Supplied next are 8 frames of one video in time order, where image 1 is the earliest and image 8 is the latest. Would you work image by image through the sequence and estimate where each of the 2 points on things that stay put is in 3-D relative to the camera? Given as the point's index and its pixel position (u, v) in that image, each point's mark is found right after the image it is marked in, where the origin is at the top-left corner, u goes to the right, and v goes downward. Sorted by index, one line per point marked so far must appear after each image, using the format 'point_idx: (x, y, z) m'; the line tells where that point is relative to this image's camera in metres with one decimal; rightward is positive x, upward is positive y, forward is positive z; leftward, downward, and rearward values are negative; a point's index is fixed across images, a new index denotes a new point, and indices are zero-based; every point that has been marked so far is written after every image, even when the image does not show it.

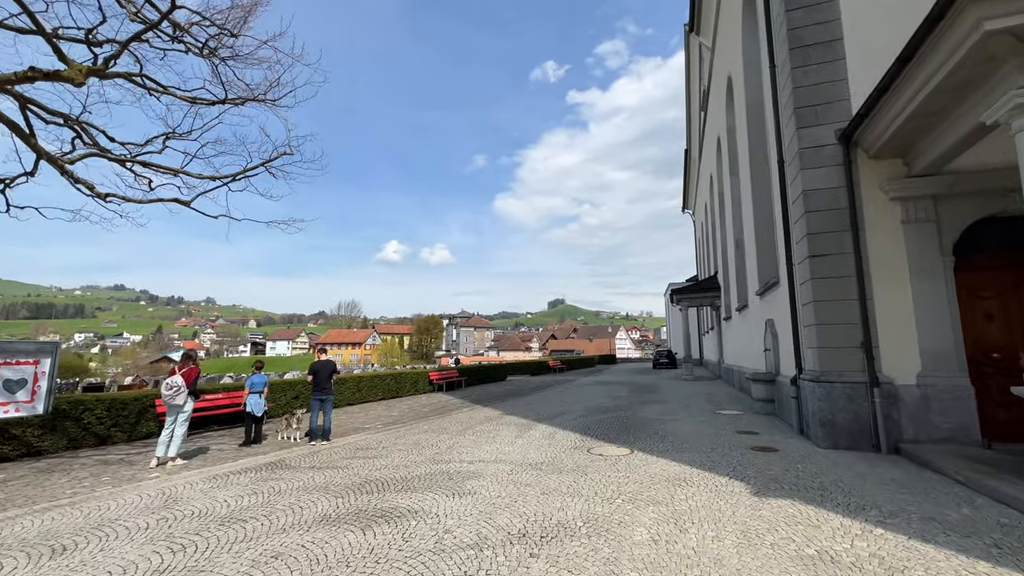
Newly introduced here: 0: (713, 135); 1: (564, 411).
0: (+8.7, +6.6, +19.3) m
1: (+1.2, -3.0, +10.7) m
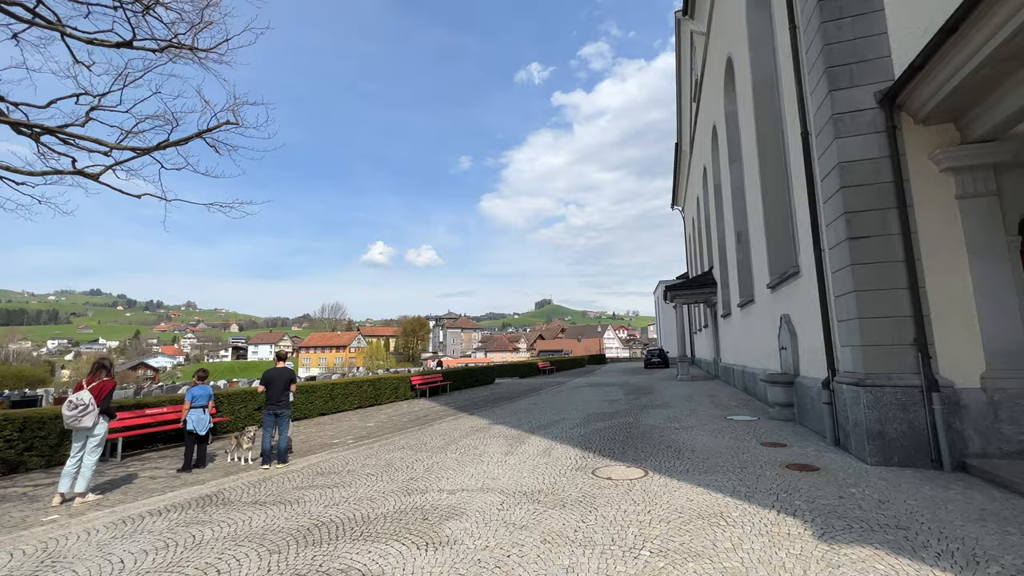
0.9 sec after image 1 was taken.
0: (+8.1, +6.8, +18.5) m
1: (+1.0, -2.8, +9.6) m
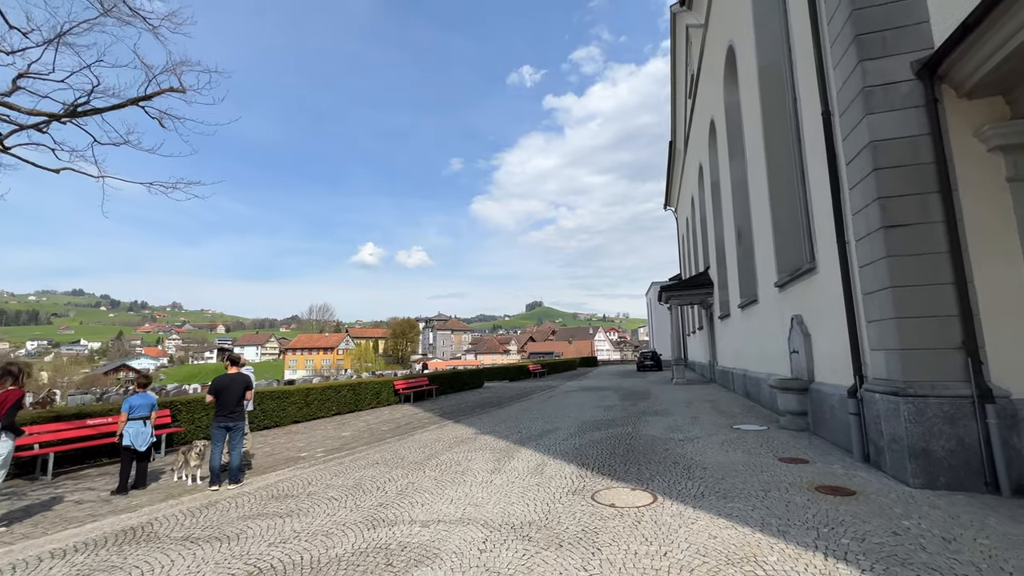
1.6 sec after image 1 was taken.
0: (+7.7, +6.8, +17.9) m
1: (+0.8, -2.8, +8.8) m
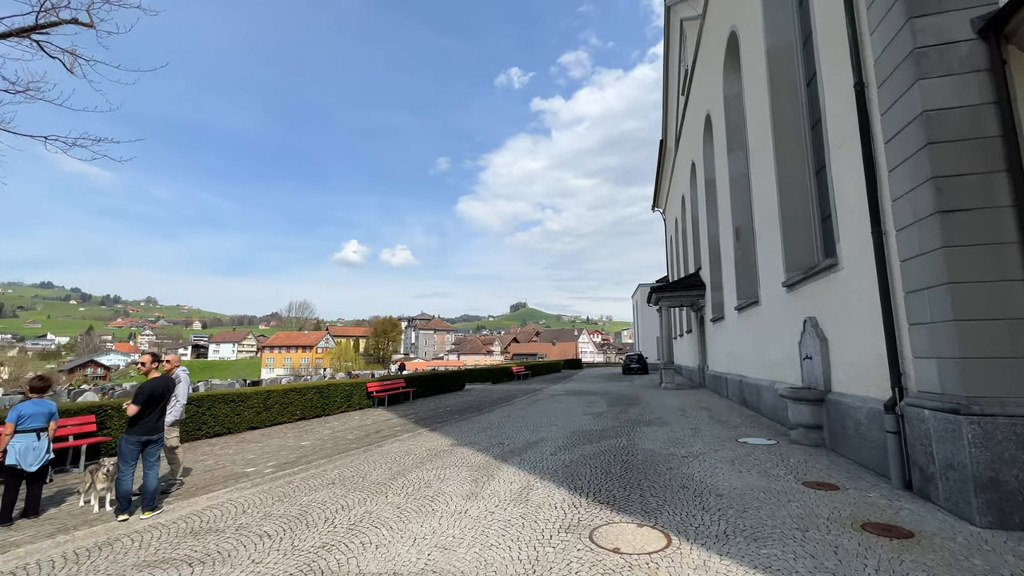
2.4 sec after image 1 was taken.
0: (+7.3, +6.7, +17.2) m
1: (+0.4, -2.7, +7.9) m
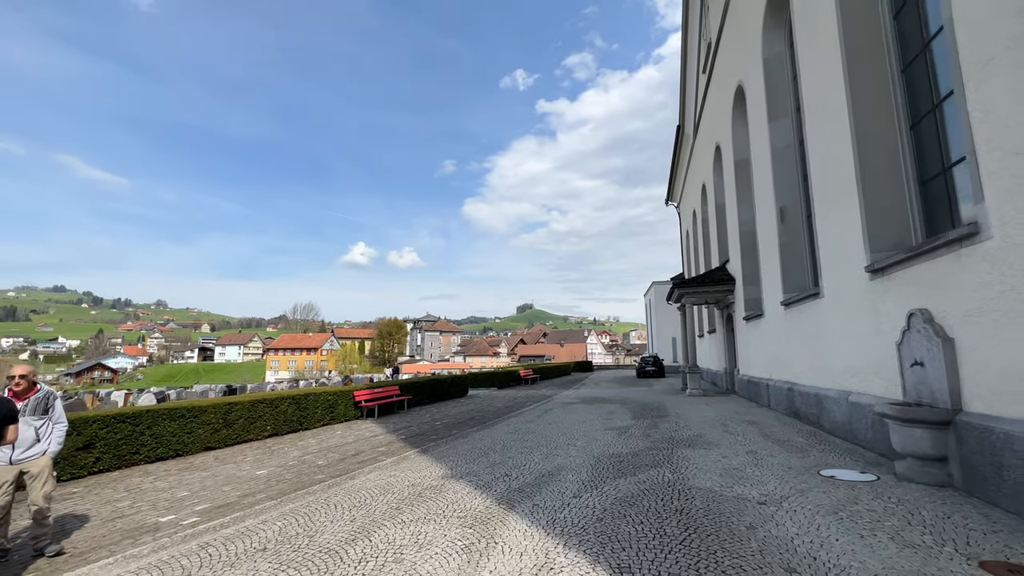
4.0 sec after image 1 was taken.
0: (+7.5, +6.9, +15.3) m
1: (+0.6, -2.5, +6.1) m
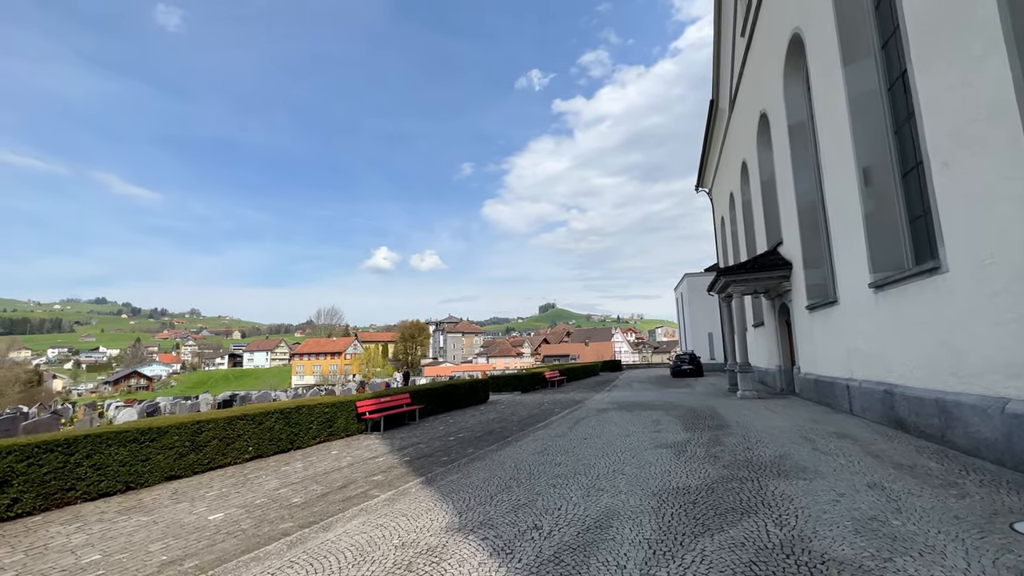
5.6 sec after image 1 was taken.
0: (+7.9, +7.4, +13.2) m
1: (+0.9, -2.3, +4.3) m
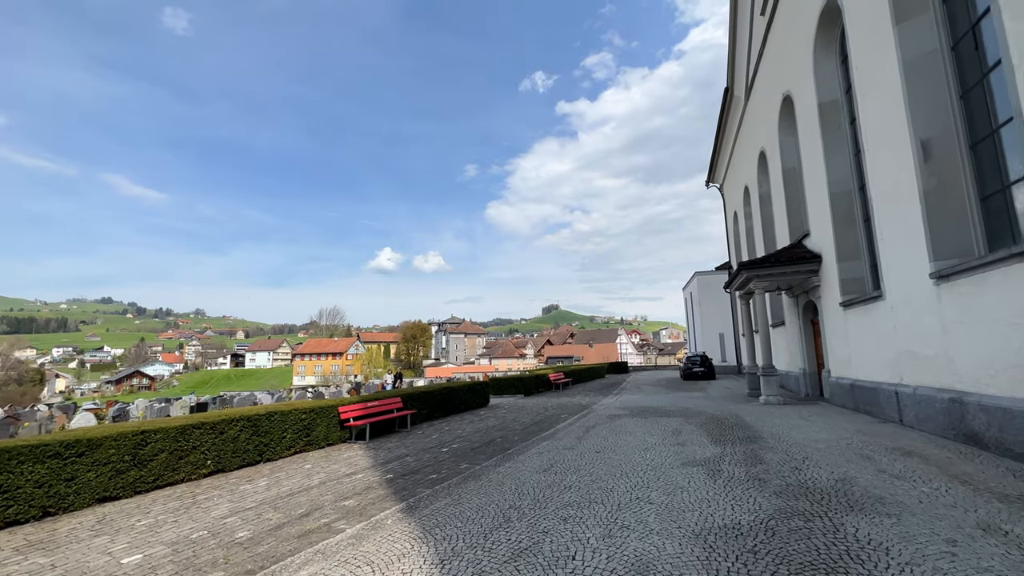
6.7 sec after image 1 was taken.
0: (+8.0, +7.5, +12.0) m
1: (+0.9, -2.1, +3.1) m
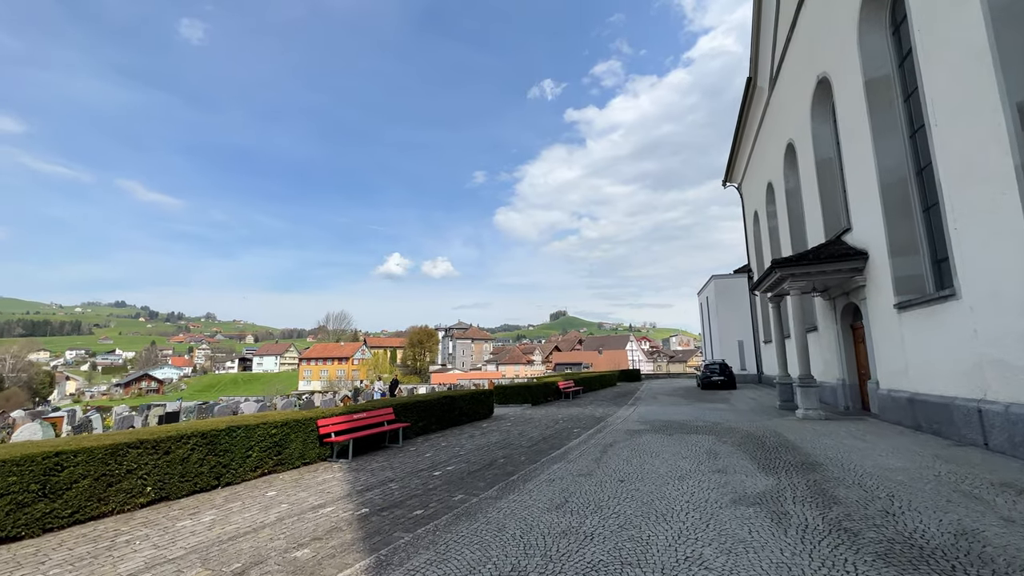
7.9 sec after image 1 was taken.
0: (+8.2, +7.5, +10.6) m
1: (+0.8, -1.9, +1.8) m
